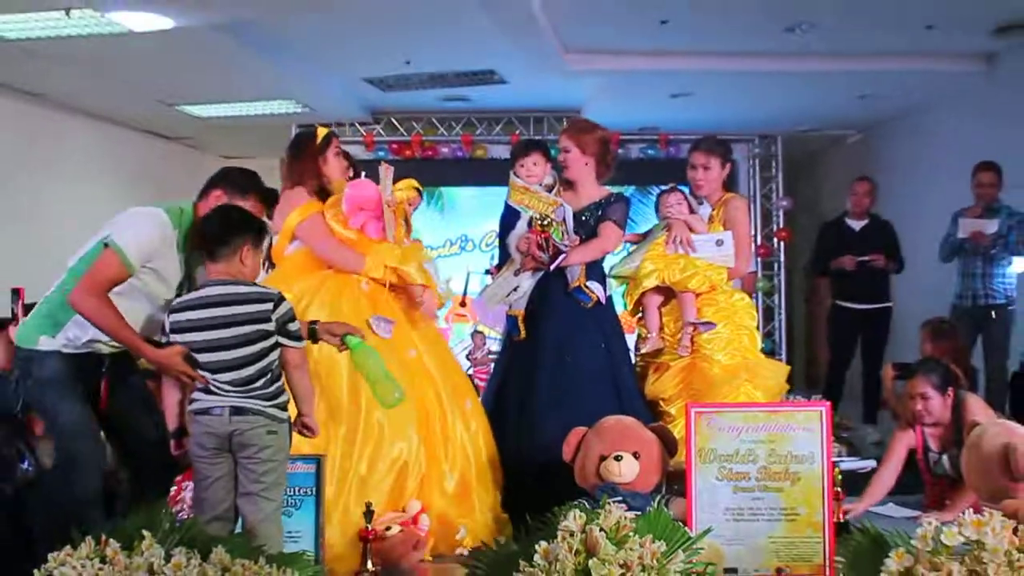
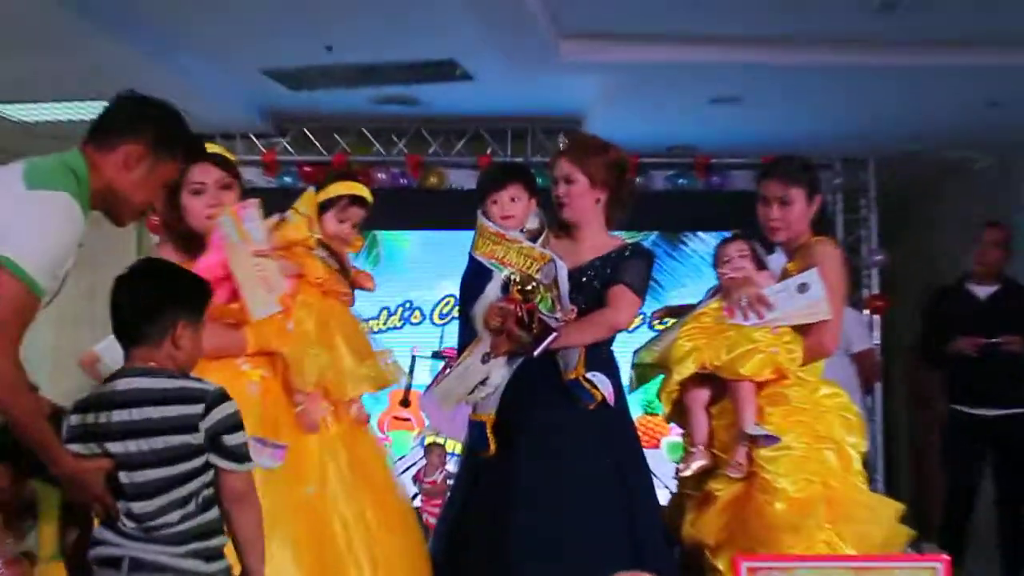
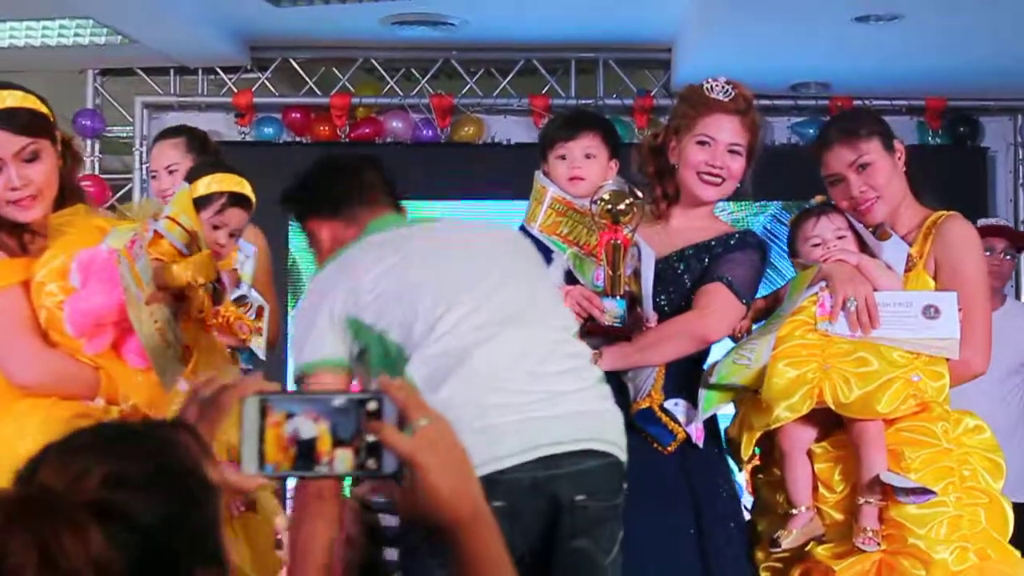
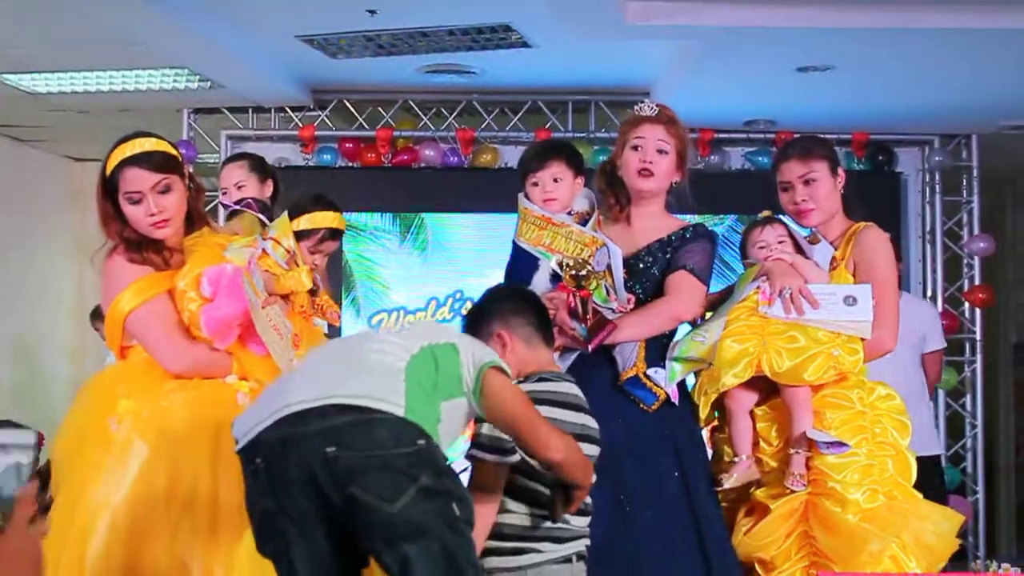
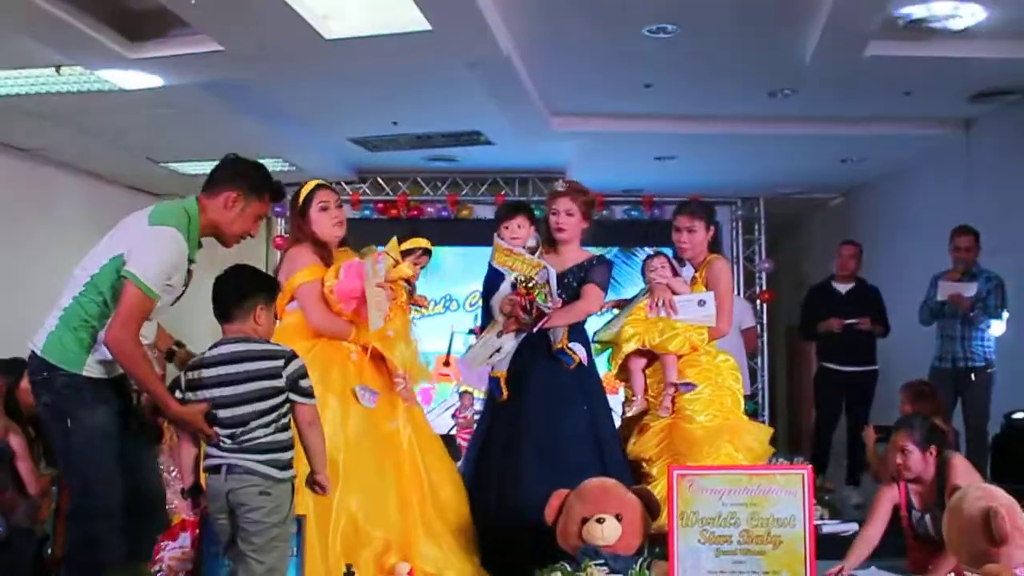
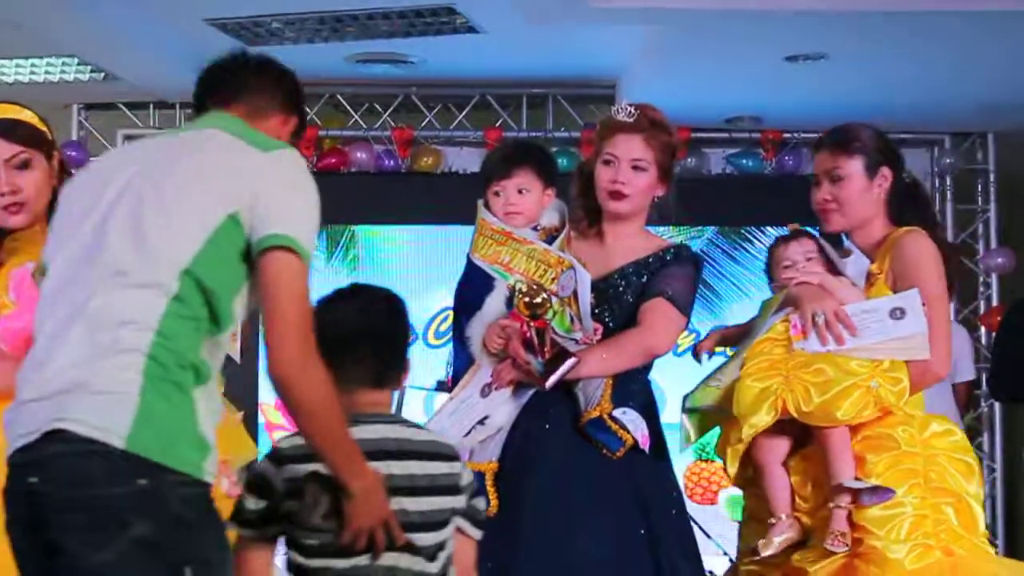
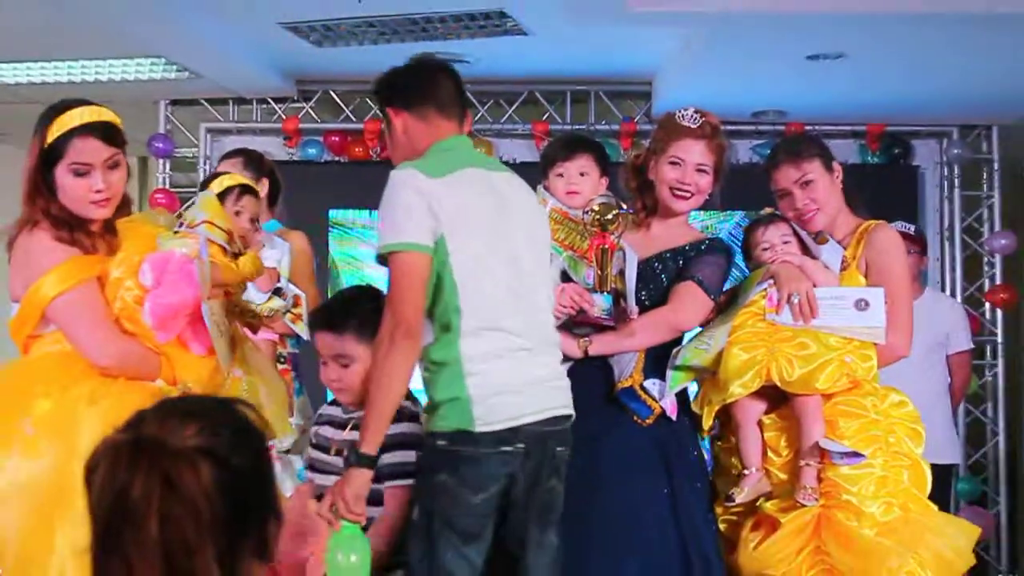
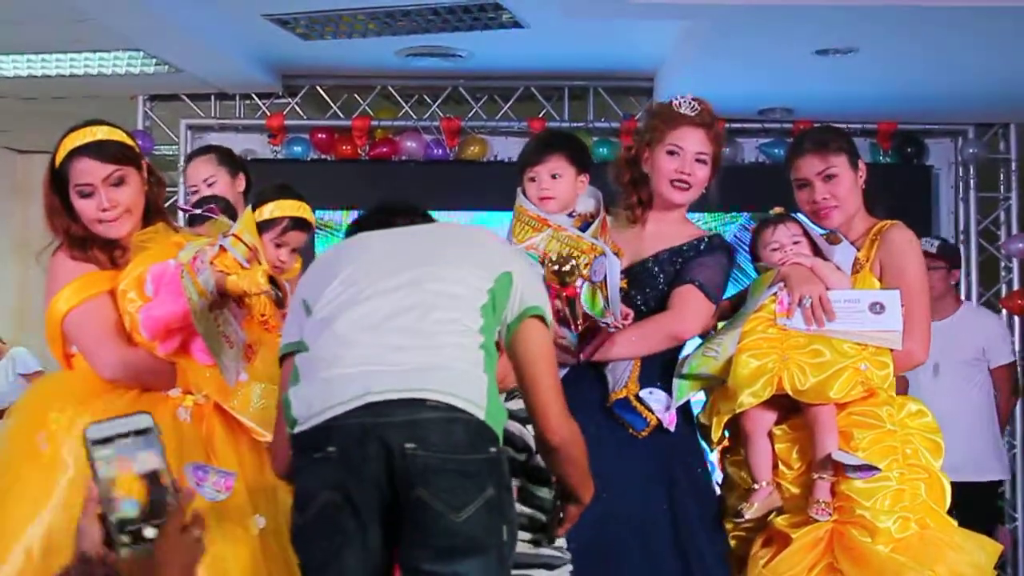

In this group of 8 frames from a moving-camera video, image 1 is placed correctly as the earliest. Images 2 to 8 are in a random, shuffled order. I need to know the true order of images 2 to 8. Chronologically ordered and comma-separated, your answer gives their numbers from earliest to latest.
5, 2, 6, 4, 8, 3, 7
